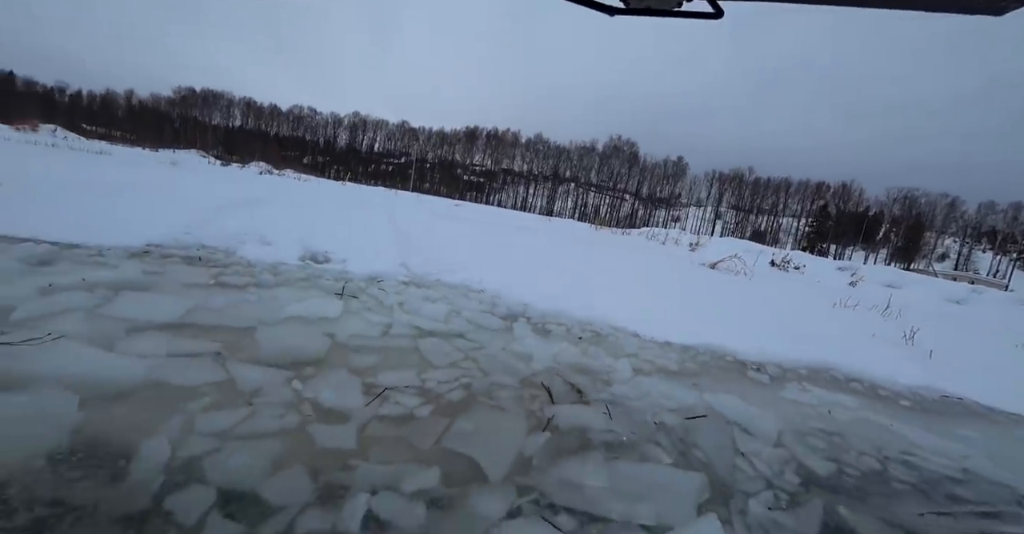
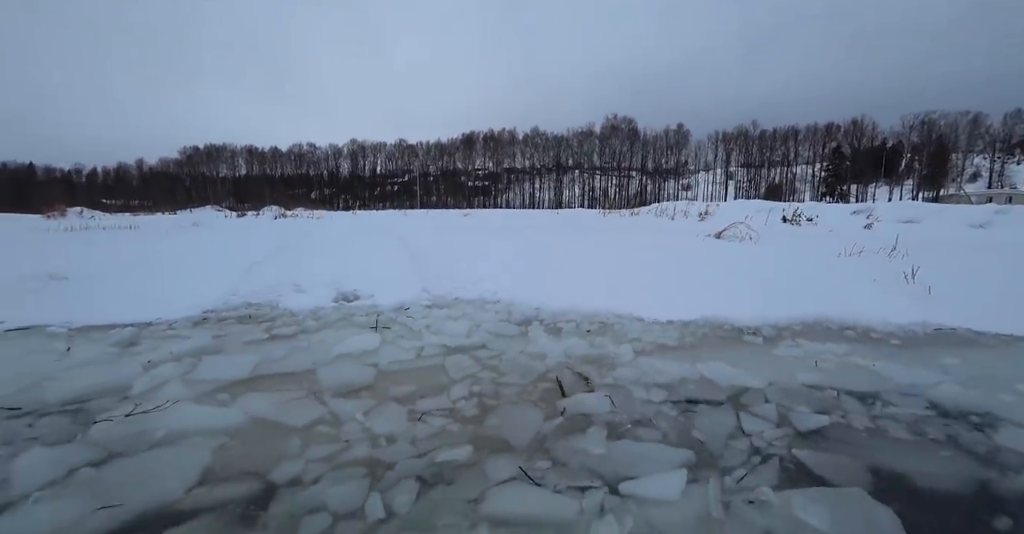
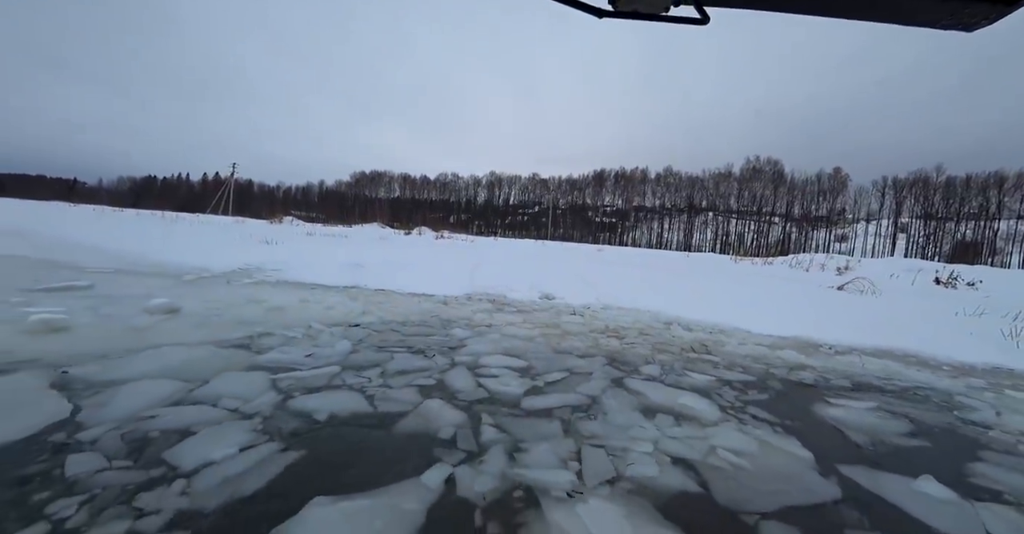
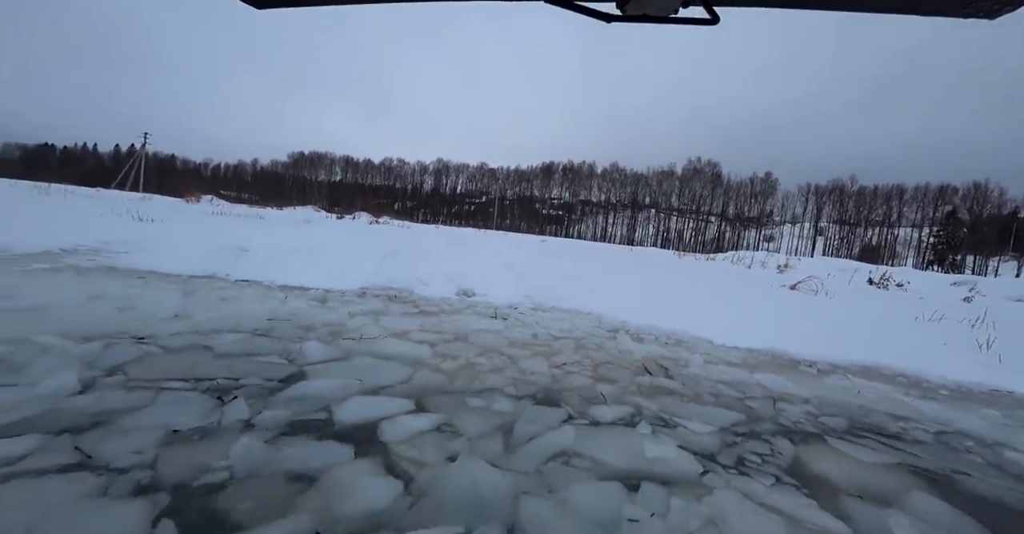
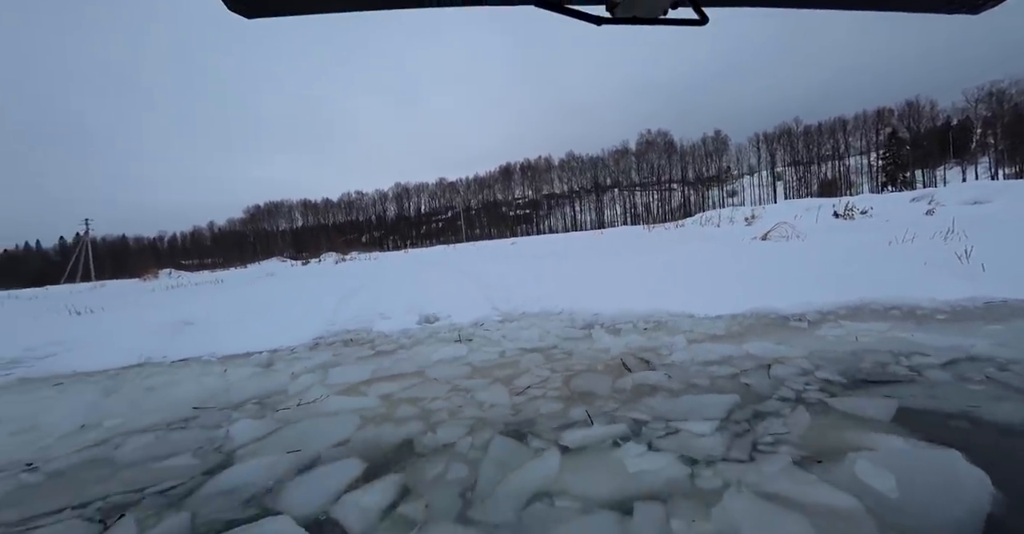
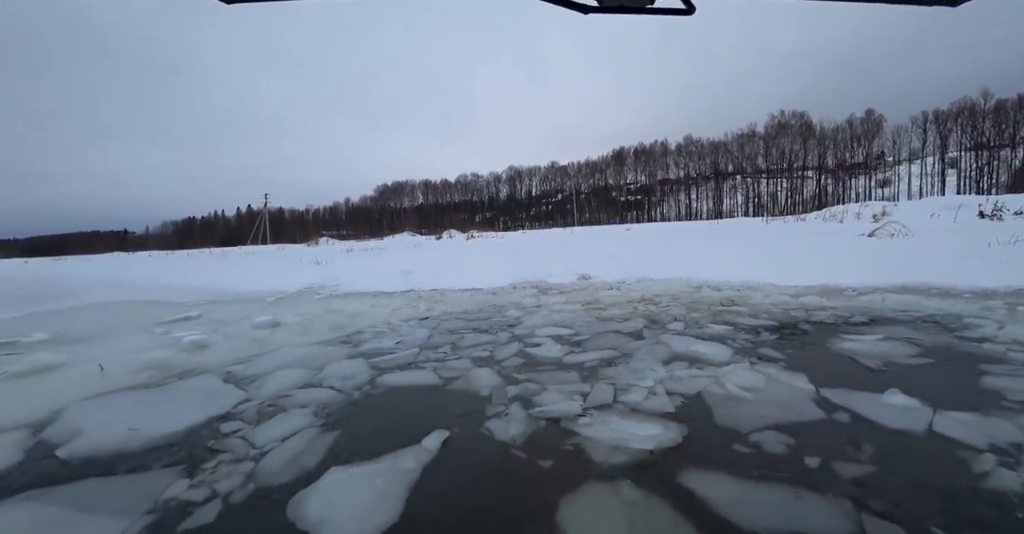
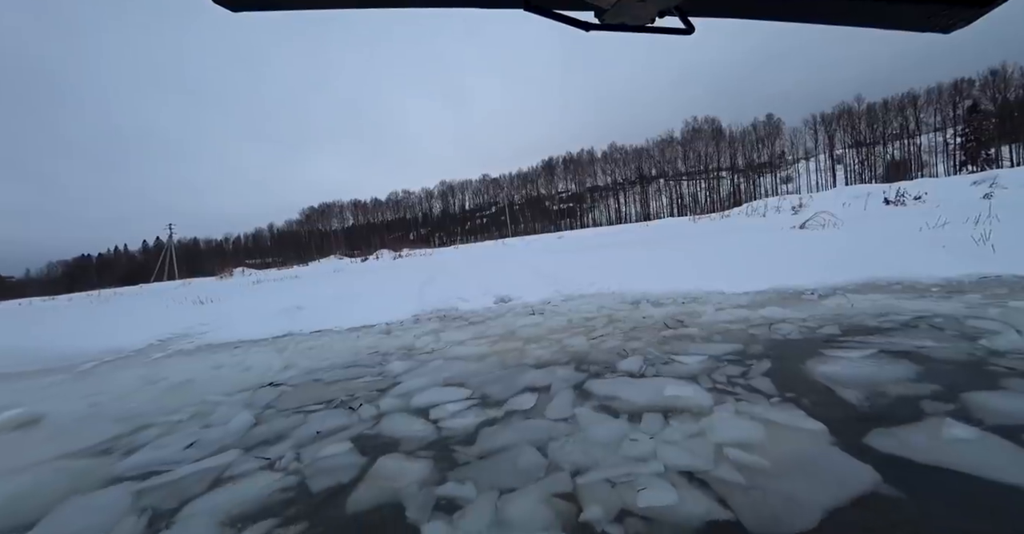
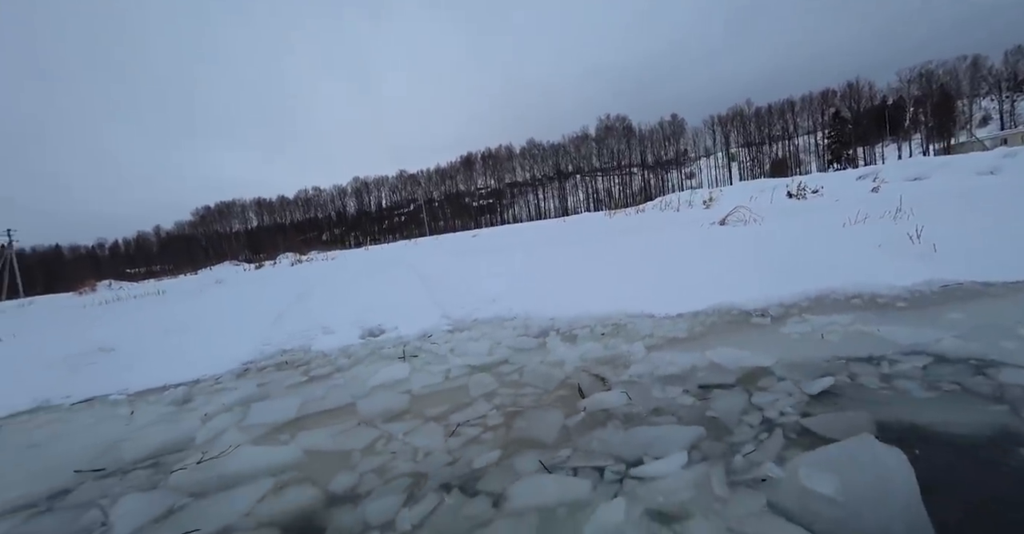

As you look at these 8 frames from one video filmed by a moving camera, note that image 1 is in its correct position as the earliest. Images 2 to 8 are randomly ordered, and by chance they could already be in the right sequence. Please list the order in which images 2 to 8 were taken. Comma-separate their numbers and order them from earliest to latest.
2, 8, 5, 4, 7, 3, 6
